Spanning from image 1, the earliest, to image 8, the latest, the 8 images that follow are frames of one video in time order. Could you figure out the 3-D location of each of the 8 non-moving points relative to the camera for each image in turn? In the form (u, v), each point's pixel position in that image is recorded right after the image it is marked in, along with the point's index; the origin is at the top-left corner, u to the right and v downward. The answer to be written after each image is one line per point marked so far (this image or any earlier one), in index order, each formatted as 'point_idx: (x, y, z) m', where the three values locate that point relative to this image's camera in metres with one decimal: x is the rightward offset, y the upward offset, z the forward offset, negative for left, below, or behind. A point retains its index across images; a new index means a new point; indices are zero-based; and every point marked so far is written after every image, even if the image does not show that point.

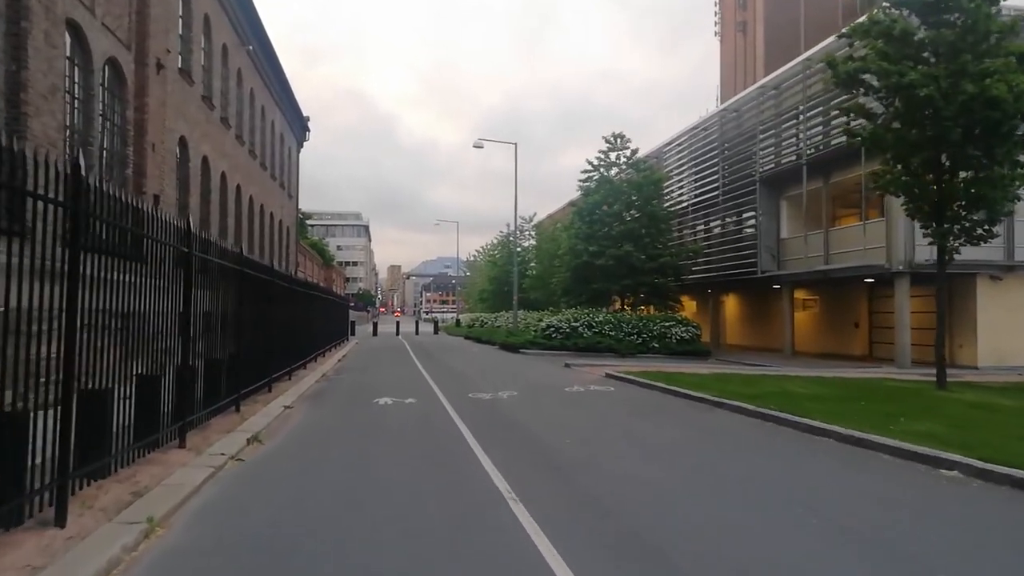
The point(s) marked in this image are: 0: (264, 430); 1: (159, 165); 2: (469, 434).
0: (-5.4, -3.1, +12.4) m
1: (-12.3, +4.3, +19.7) m
2: (-1.1, -3.5, +14.1) m
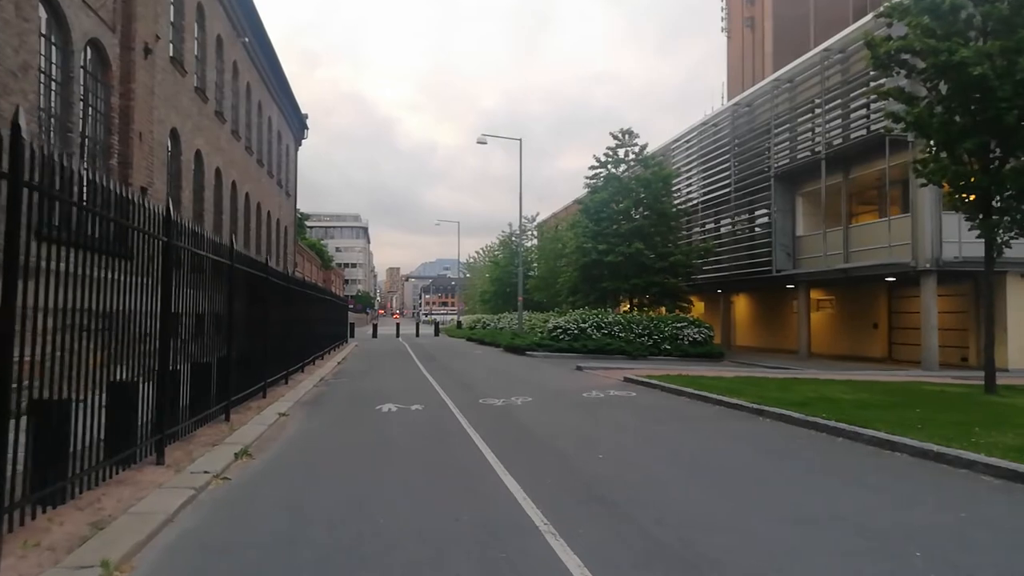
0: (-5.1, -3.1, +11.2) m
1: (-12.0, +4.3, +18.5) m
2: (-0.7, -3.5, +12.9) m
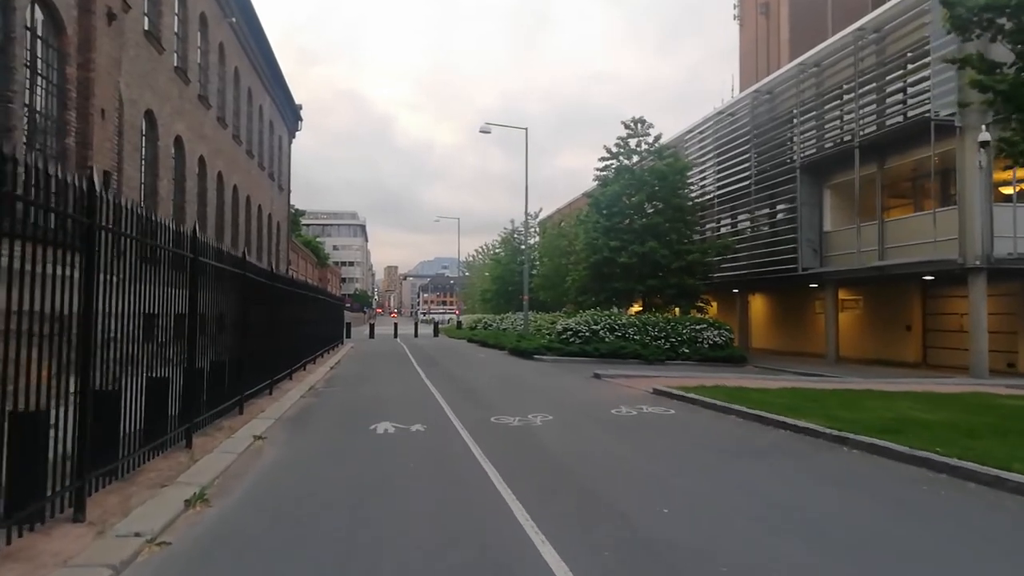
0: (-4.7, -3.0, +9.0) m
1: (-11.6, +4.4, +16.3) m
2: (-0.3, -3.4, +10.8) m
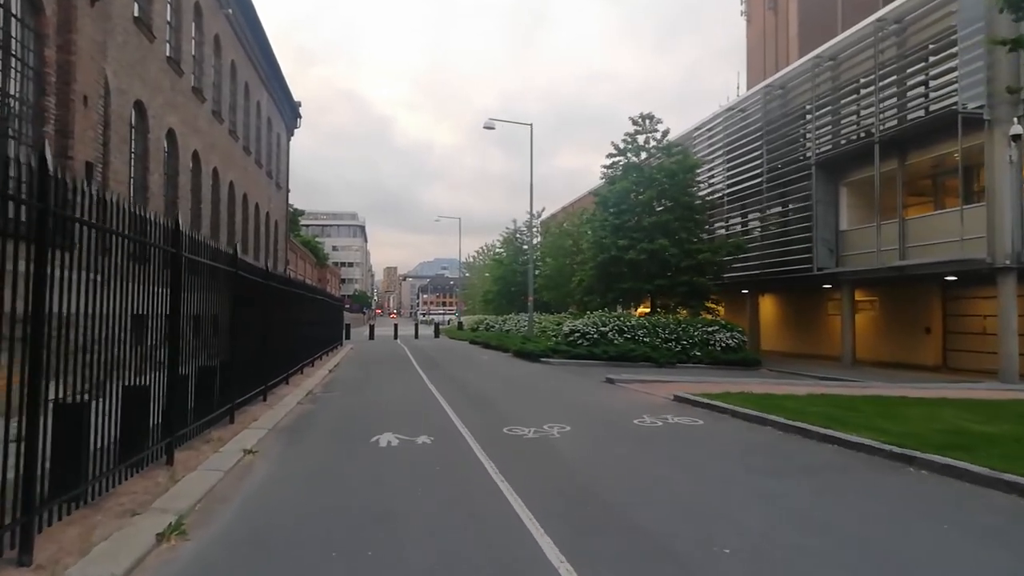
0: (-4.4, -3.0, +7.9) m
1: (-11.3, +4.4, +15.2) m
2: (0.0, -3.4, +9.8) m
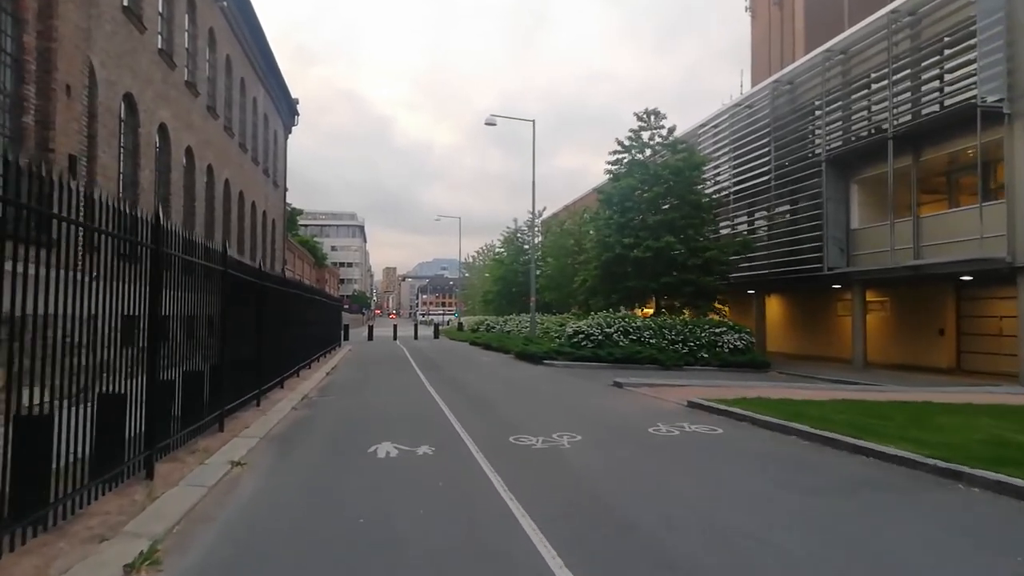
0: (-4.2, -3.0, +7.2) m
1: (-11.2, +4.4, +14.5) m
2: (+0.1, -3.4, +9.0) m
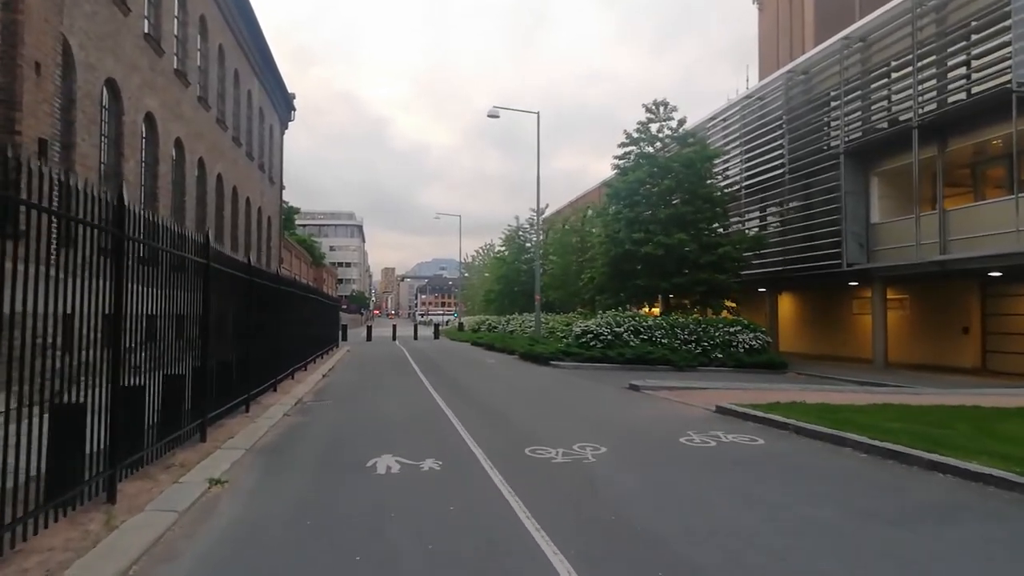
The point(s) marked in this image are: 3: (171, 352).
0: (-4.0, -2.9, +6.0) m
1: (-10.9, +4.5, +13.3) m
2: (+0.4, -3.3, +7.8) m
3: (-6.4, -1.2, +10.6) m
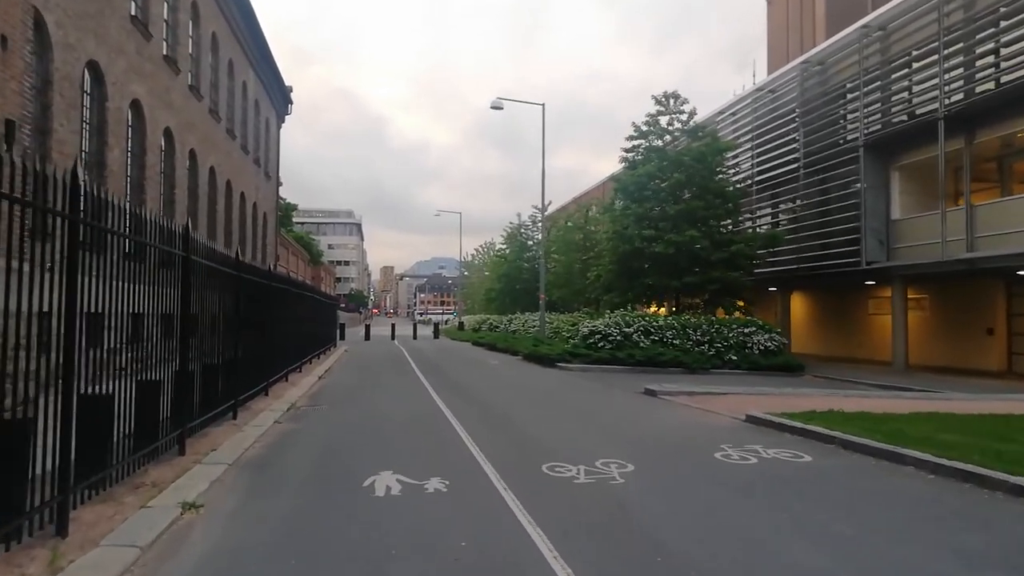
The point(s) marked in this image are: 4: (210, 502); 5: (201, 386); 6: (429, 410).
0: (-3.7, -2.8, +4.9) m
1: (-10.7, +4.6, +12.2) m
2: (+0.6, -3.3, +6.7) m
3: (-6.2, -1.1, +9.5) m
4: (-4.3, -3.0, +8.0) m
5: (-6.6, -2.1, +12.0) m
6: (-2.4, -3.5, +16.1) m
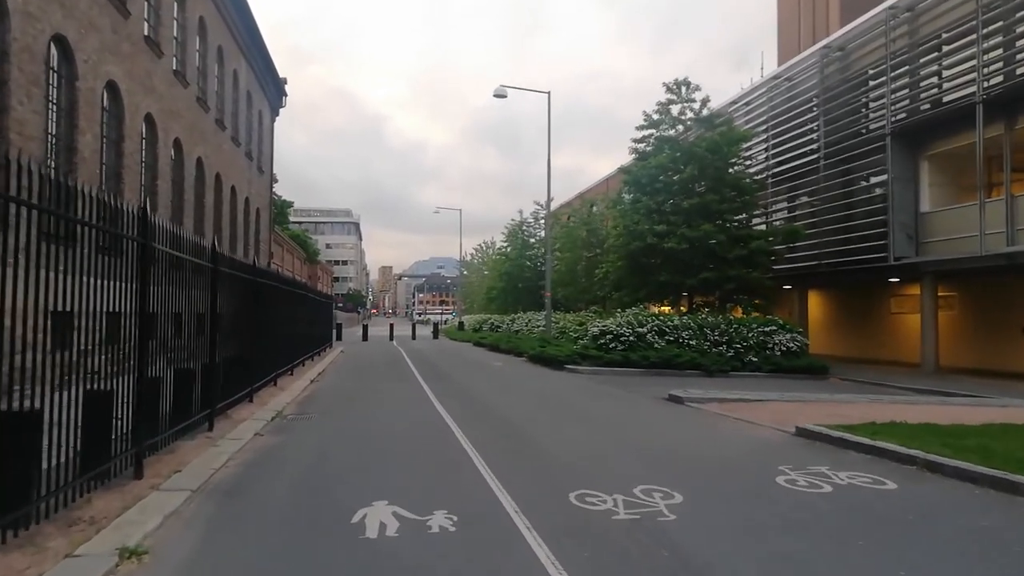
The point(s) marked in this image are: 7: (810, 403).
0: (-3.4, -2.7, +3.4) m
1: (-10.4, +4.7, +10.6) m
2: (+0.9, -3.1, +5.2) m
3: (-5.9, -1.0, +7.9) m
4: (-4.0, -2.9, +6.4) m
5: (-6.3, -2.0, +10.4) m
6: (-2.1, -3.4, +14.5) m
7: (+7.7, -3.0, +15.1) m
